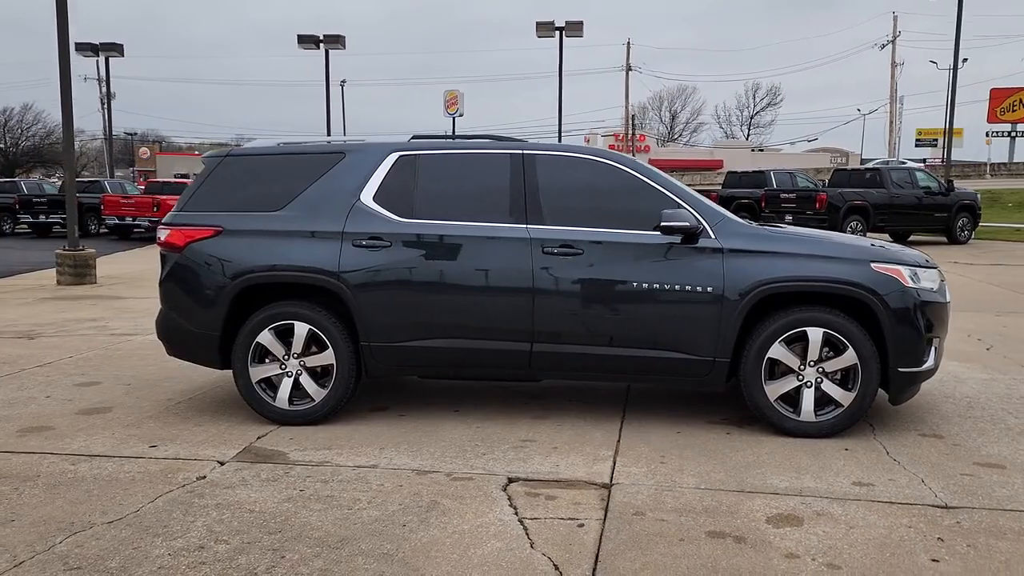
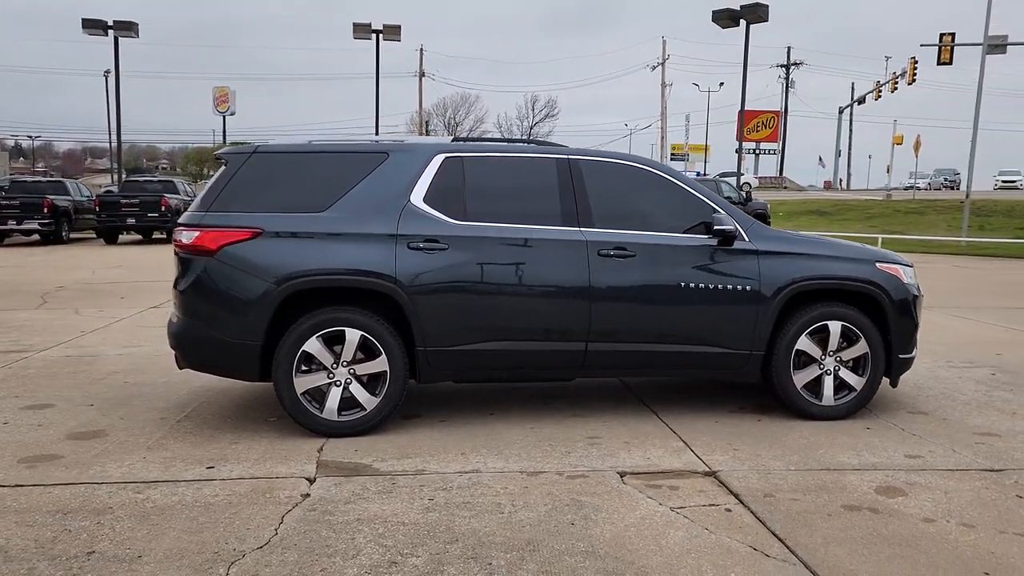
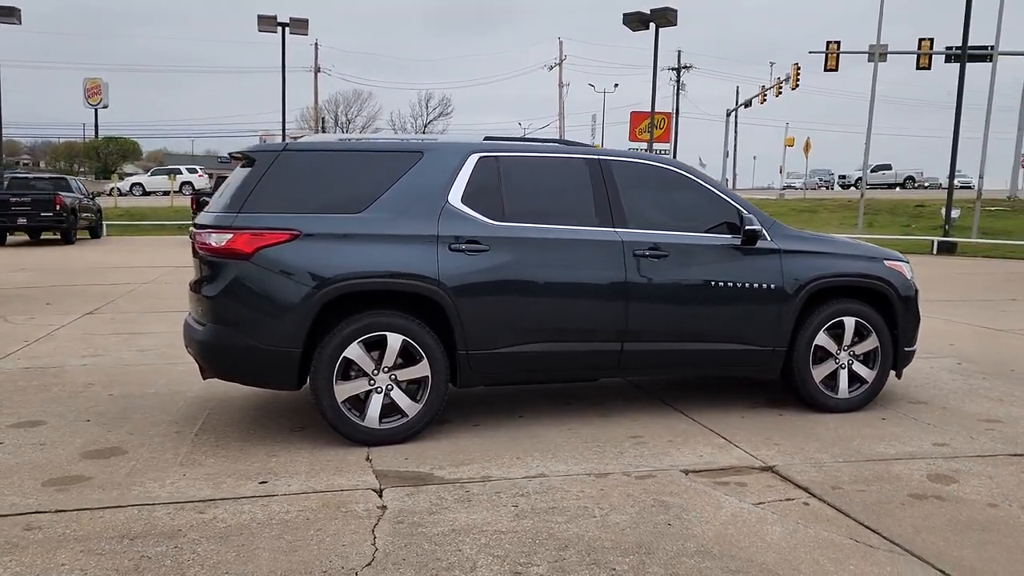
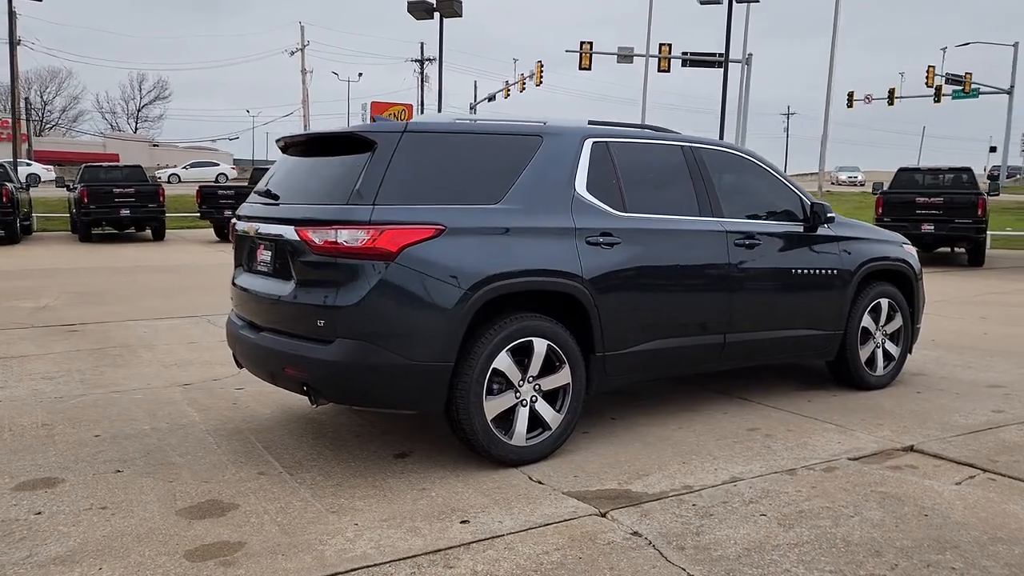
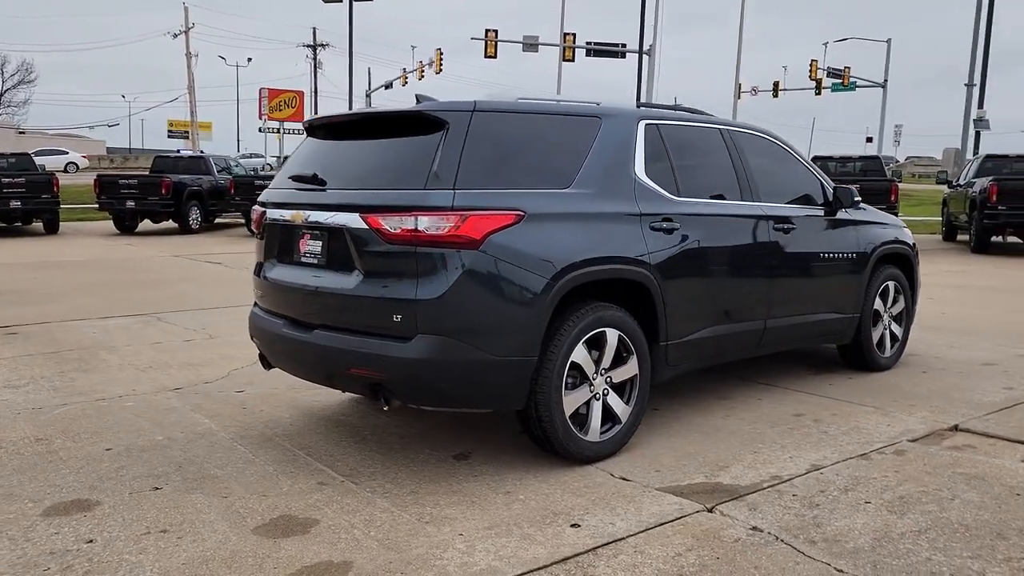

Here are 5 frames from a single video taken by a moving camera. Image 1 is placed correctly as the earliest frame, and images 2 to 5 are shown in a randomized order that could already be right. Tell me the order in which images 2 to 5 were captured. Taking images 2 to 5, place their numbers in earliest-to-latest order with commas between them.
2, 3, 4, 5
